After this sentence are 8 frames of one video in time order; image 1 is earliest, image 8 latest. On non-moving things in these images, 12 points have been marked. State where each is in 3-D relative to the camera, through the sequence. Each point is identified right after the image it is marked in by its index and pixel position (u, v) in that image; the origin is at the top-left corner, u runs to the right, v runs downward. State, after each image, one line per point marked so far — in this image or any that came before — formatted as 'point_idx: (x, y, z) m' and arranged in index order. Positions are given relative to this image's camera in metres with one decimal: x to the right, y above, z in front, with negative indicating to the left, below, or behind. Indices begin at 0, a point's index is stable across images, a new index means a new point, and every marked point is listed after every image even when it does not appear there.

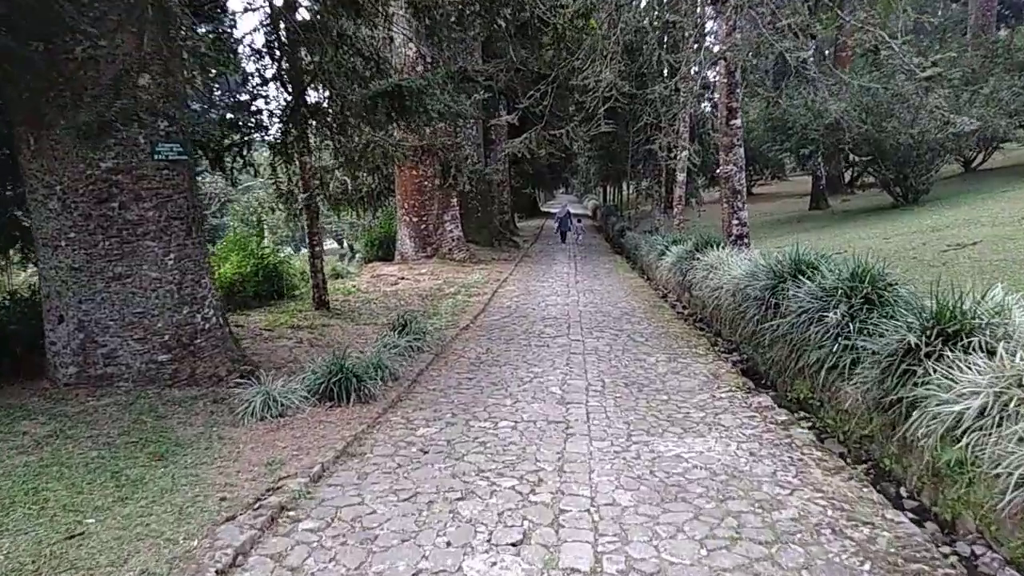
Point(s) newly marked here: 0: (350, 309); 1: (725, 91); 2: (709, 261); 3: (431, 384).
0: (-2.1, -0.3, +9.6) m
1: (+3.3, +3.0, +11.2) m
2: (+2.8, +0.4, +10.2) m
3: (-0.7, -0.8, +5.8) m
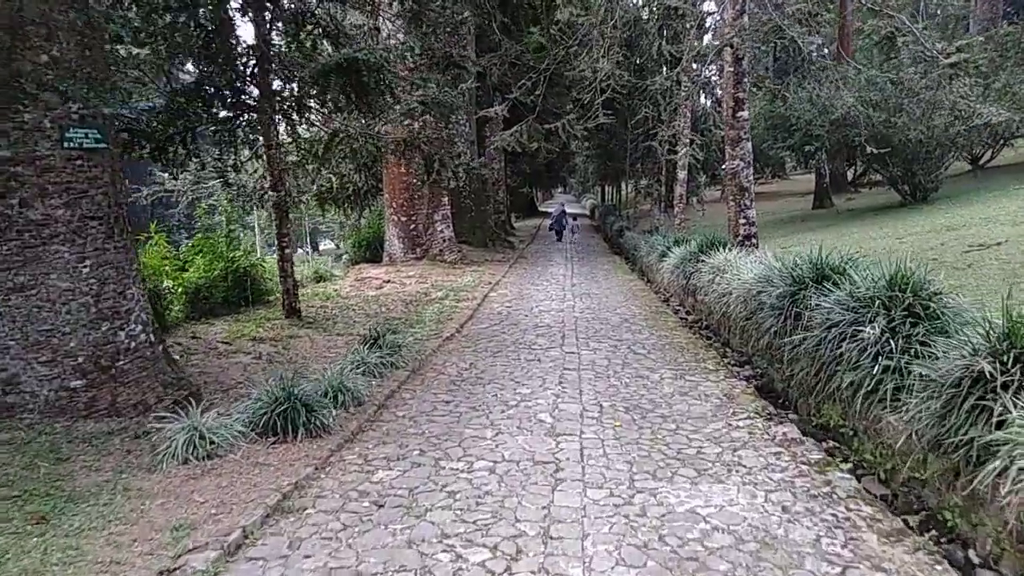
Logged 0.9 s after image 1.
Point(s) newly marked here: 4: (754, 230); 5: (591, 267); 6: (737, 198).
0: (-2.3, -0.3, +8.8) m
1: (+3.1, +3.0, +10.4) m
2: (+2.6, +0.3, +9.4) m
3: (-0.8, -0.8, +5.0) m
4: (+3.5, +0.8, +10.7) m
5: (+1.8, +0.5, +17.0) m
6: (+3.3, +1.3, +10.6) m
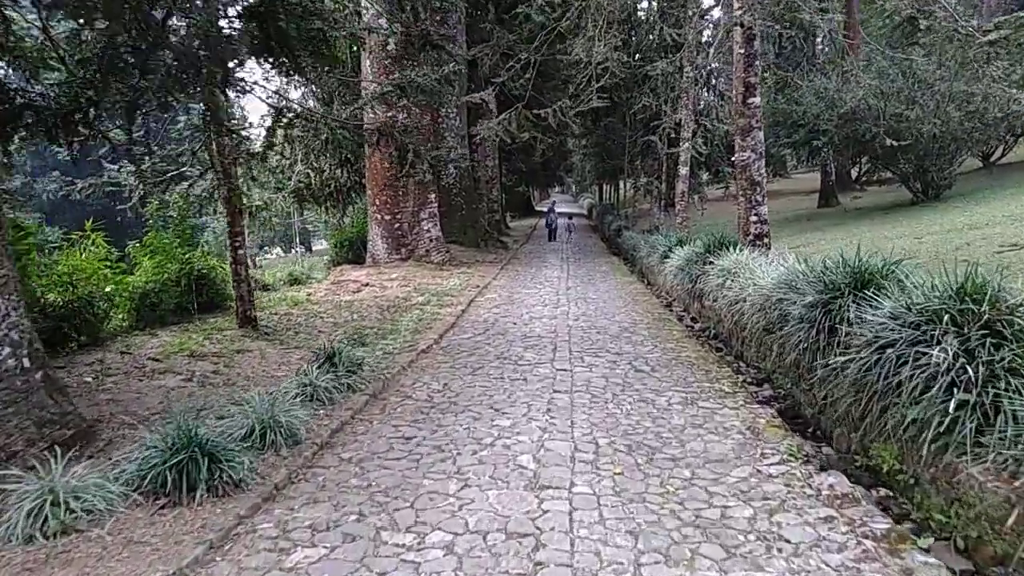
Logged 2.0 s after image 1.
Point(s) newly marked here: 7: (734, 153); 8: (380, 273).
0: (-2.4, -0.4, +7.8) m
1: (+3.0, +2.9, +9.4) m
2: (+2.5, +0.3, +8.4) m
3: (-0.9, -0.9, +4.1) m
4: (+3.4, +0.8, +9.7) m
5: (+1.7, +0.4, +16.0) m
6: (+3.1, +1.3, +9.6) m
7: (+3.0, +1.8, +9.7) m
8: (-2.5, +0.3, +13.6) m
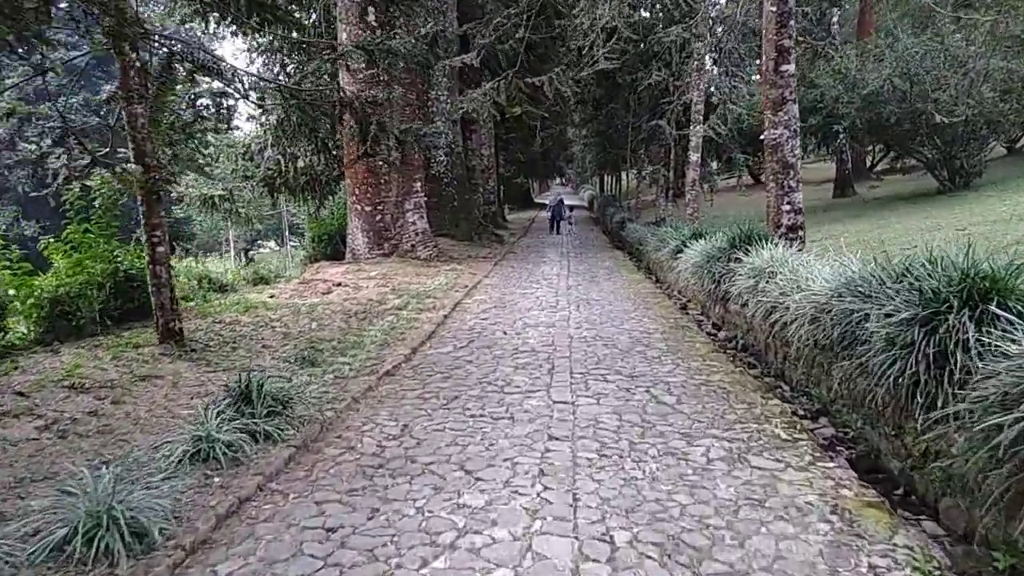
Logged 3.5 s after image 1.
0: (-2.5, -0.4, +6.4) m
1: (+2.9, +2.9, +8.0) m
2: (+2.4, +0.2, +7.0) m
3: (-1.0, -1.0, +2.6) m
4: (+3.3, +0.8, +8.3) m
5: (+1.6, +0.5, +14.6) m
6: (+3.0, +1.2, +8.2) m
7: (+2.9, +1.8, +8.3) m
8: (-2.6, +0.3, +12.2) m
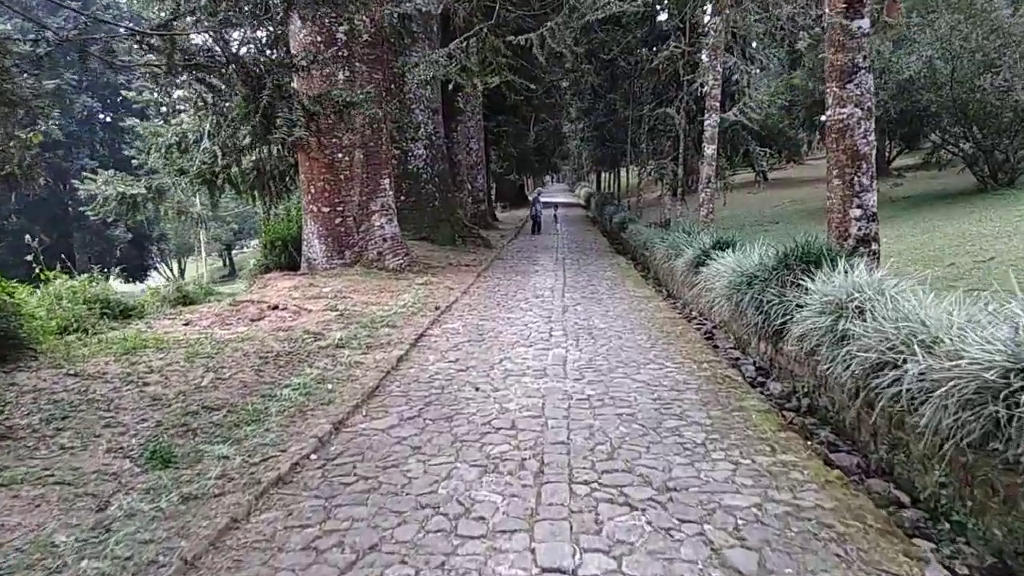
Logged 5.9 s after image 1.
0: (-2.7, -0.7, +4.3) m
1: (+2.7, +2.6, +5.9) m
2: (+2.2, 0.0, +4.9) m
3: (-1.2, -1.3, +0.5) m
4: (+3.1, +0.5, +6.2) m
5: (+1.3, +0.2, +12.5) m
6: (+2.8, +1.0, +6.1) m
7: (+2.7, +1.5, +6.2) m
8: (-2.8, 0.0, +10.1) m
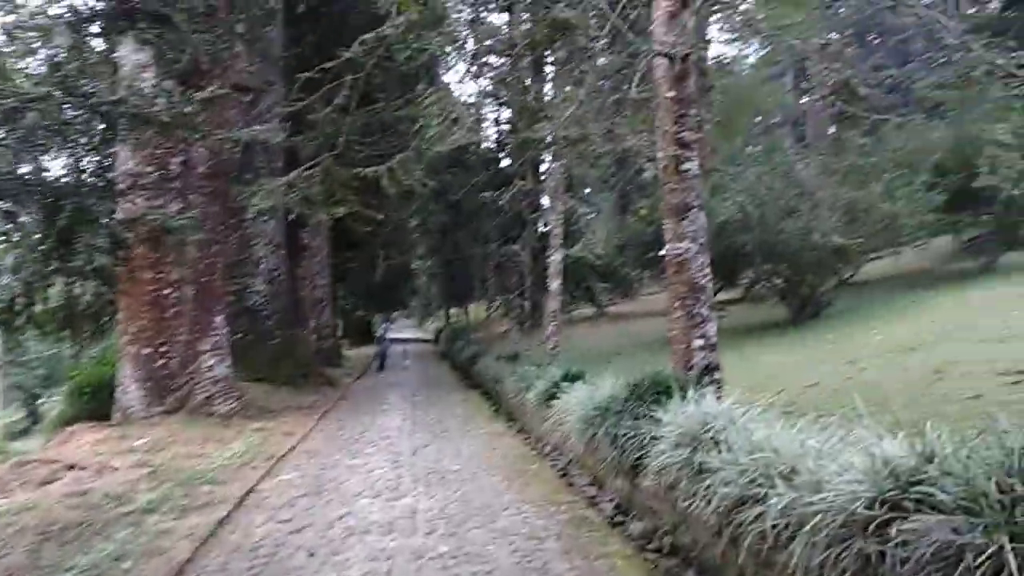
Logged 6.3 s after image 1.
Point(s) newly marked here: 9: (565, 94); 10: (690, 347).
0: (-3.4, -1.5, +3.1) m
1: (+1.4, +1.5, +6.4) m
2: (+1.2, -0.9, +4.9) m
3: (-1.2, -1.3, -0.3) m
4: (+1.8, -0.6, +6.4) m
5: (-1.2, -2.0, +12.0) m
6: (+1.5, -0.1, +6.3) m
7: (+1.3, +0.4, +6.5) m
8: (-4.7, -1.8, +8.8) m
9: (+0.8, +3.0, +11.1) m
10: (+1.5, -0.5, +6.3) m
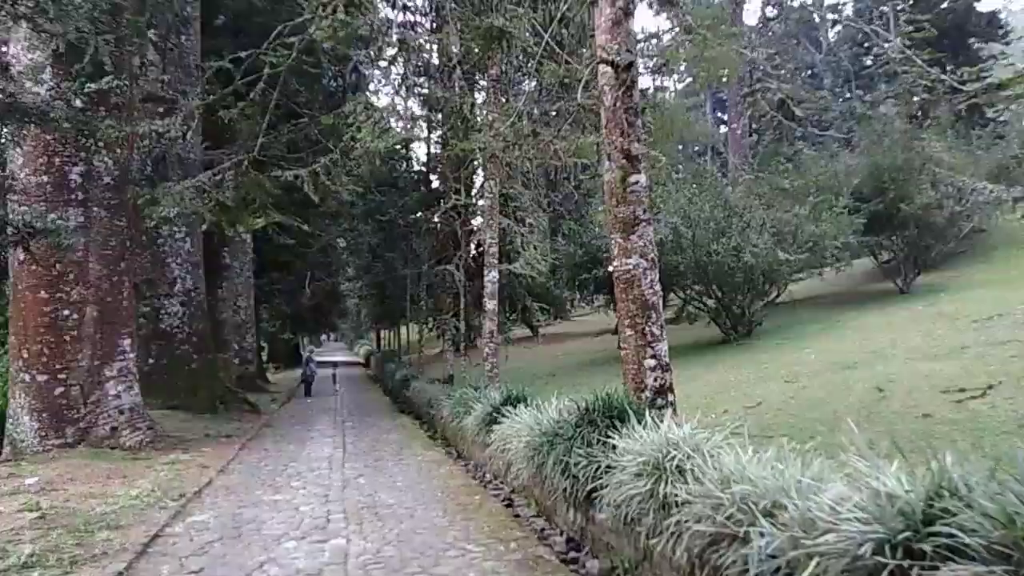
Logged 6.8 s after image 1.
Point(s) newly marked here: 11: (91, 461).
0: (-3.6, -1.5, +2.3) m
1: (+0.9, +1.4, +6.1) m
2: (+0.8, -1.0, +4.5) m
3: (-1.0, -1.3, -0.9) m
4: (+1.3, -0.8, +6.0) m
5: (-2.2, -2.4, +11.4) m
6: (+1.0, -0.3, +6.0) m
7: (+0.8, +0.2, +6.1) m
8: (-5.4, -2.0, +7.8) m
9: (-0.1, +2.7, +10.8) m
10: (+1.1, -0.7, +6.0) m
11: (-5.0, -2.0, +8.7) m
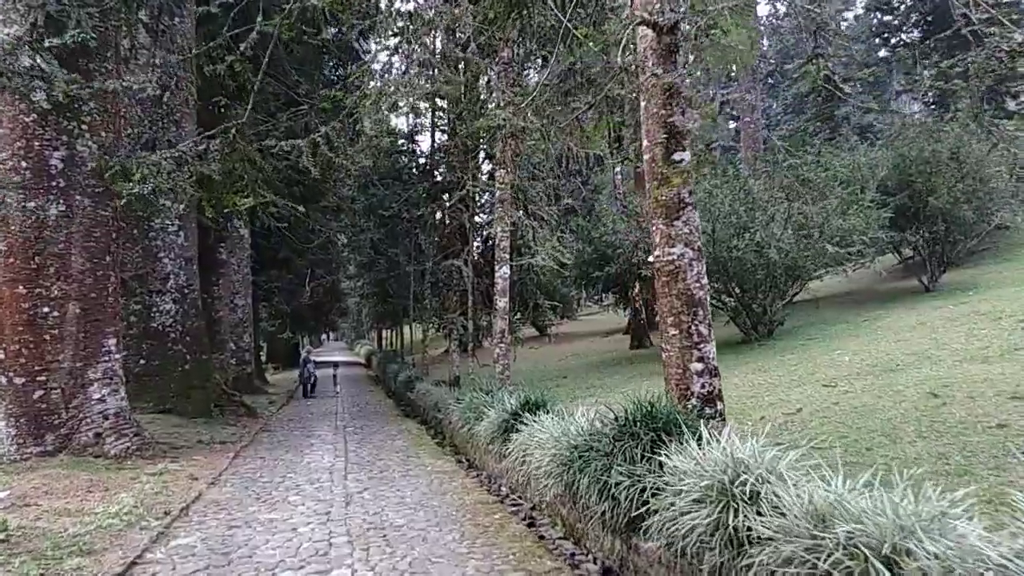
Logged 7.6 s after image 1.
0: (-3.4, -1.5, +1.6) m
1: (+1.1, +1.4, +5.3) m
2: (+1.0, -1.0, +3.8) m
3: (-0.8, -1.2, -1.6) m
4: (+1.5, -0.7, +5.3) m
5: (-2.0, -2.3, +10.6) m
6: (+1.2, -0.2, +5.3) m
7: (+1.0, +0.3, +5.4) m
8: (-5.2, -2.0, +7.1) m
9: (+0.1, +2.7, +10.1) m
10: (+1.3, -0.6, +5.3) m
11: (-4.8, -2.0, +8.0) m
